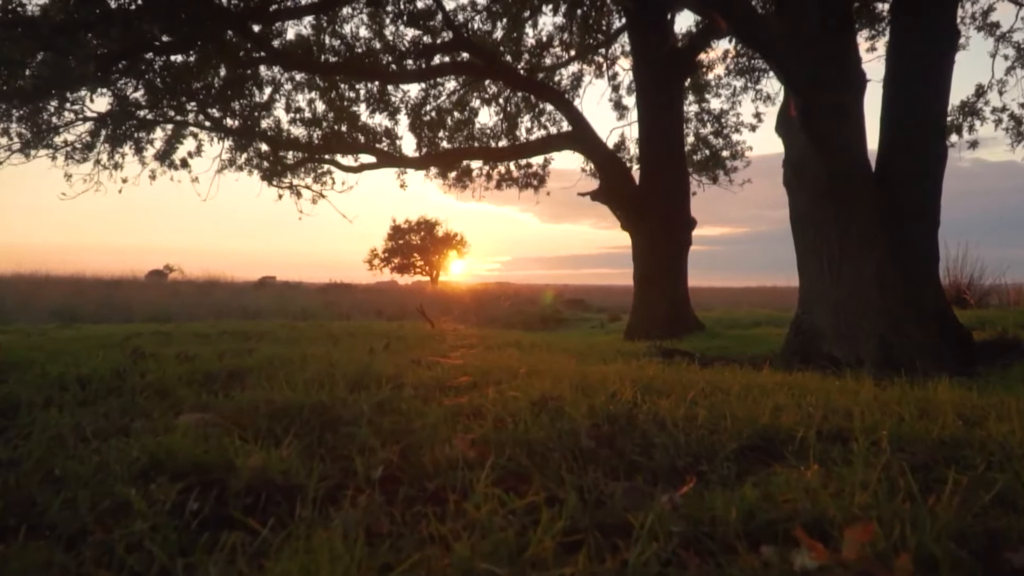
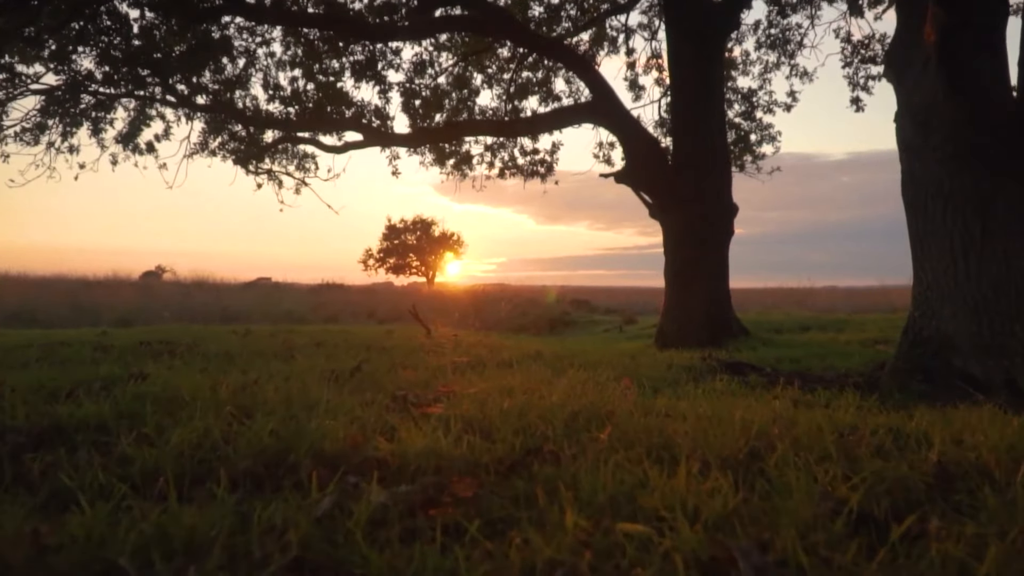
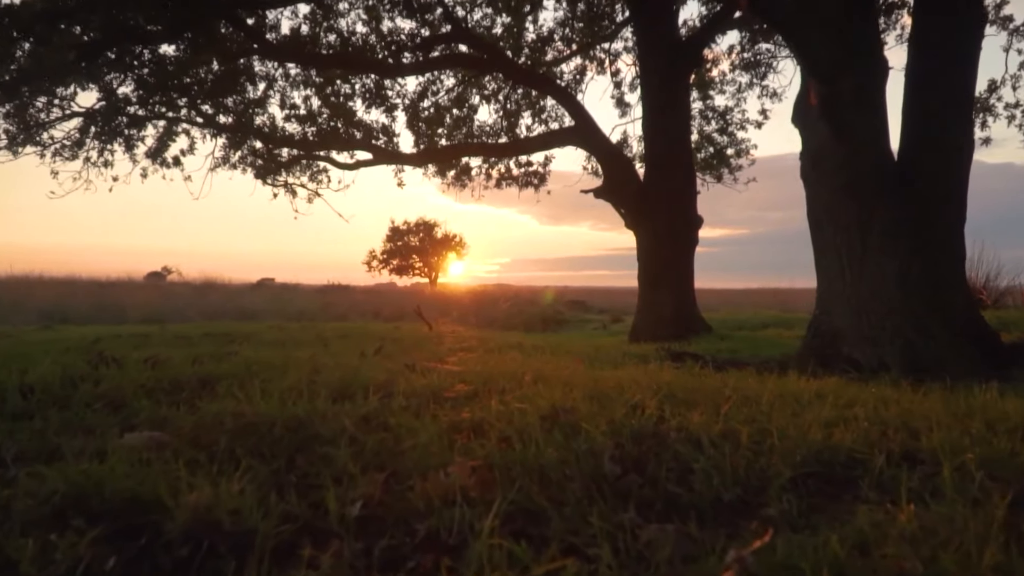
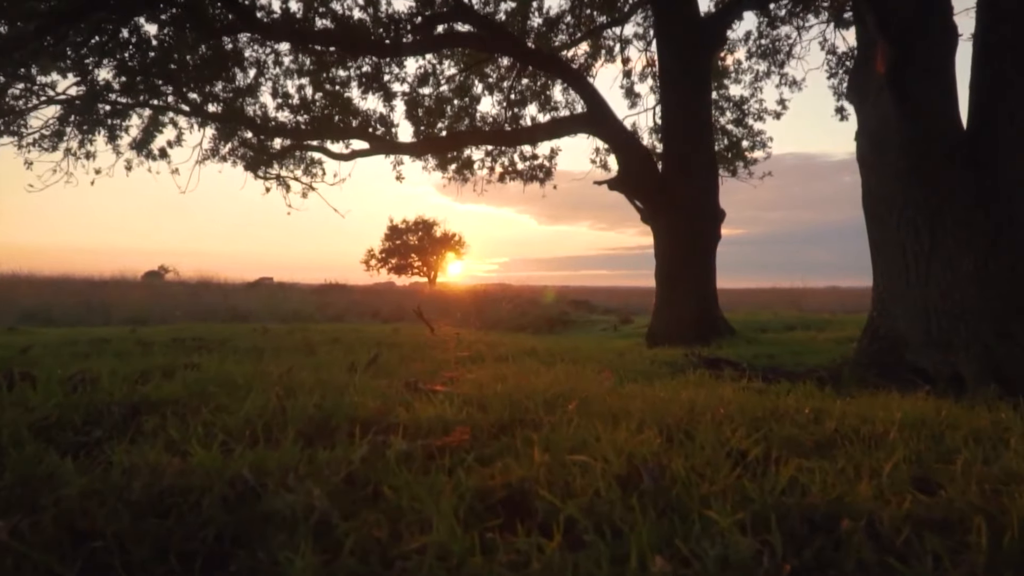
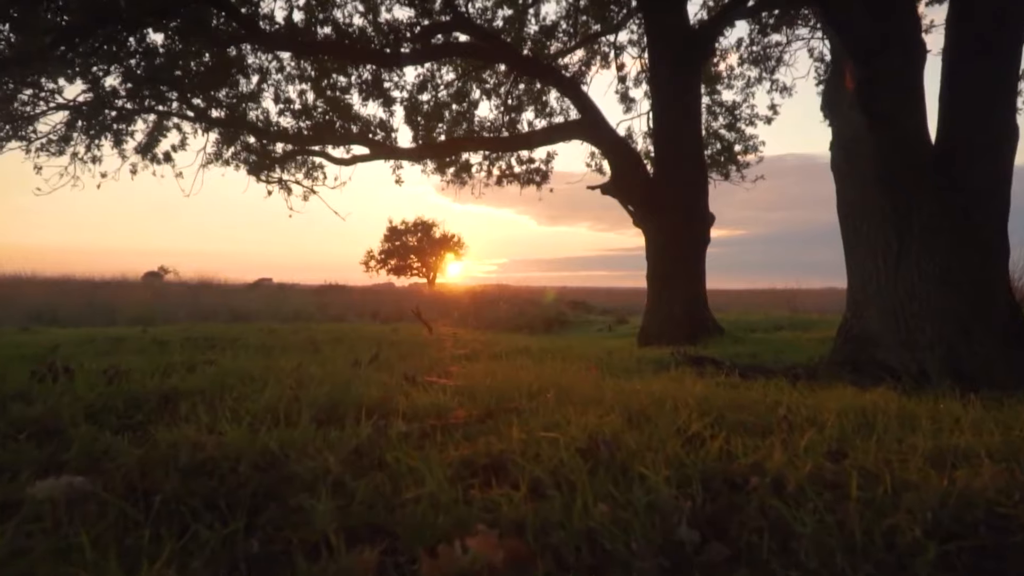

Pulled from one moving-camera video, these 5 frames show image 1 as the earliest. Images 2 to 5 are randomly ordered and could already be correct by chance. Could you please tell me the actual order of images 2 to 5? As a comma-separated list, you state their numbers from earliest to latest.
3, 5, 4, 2
